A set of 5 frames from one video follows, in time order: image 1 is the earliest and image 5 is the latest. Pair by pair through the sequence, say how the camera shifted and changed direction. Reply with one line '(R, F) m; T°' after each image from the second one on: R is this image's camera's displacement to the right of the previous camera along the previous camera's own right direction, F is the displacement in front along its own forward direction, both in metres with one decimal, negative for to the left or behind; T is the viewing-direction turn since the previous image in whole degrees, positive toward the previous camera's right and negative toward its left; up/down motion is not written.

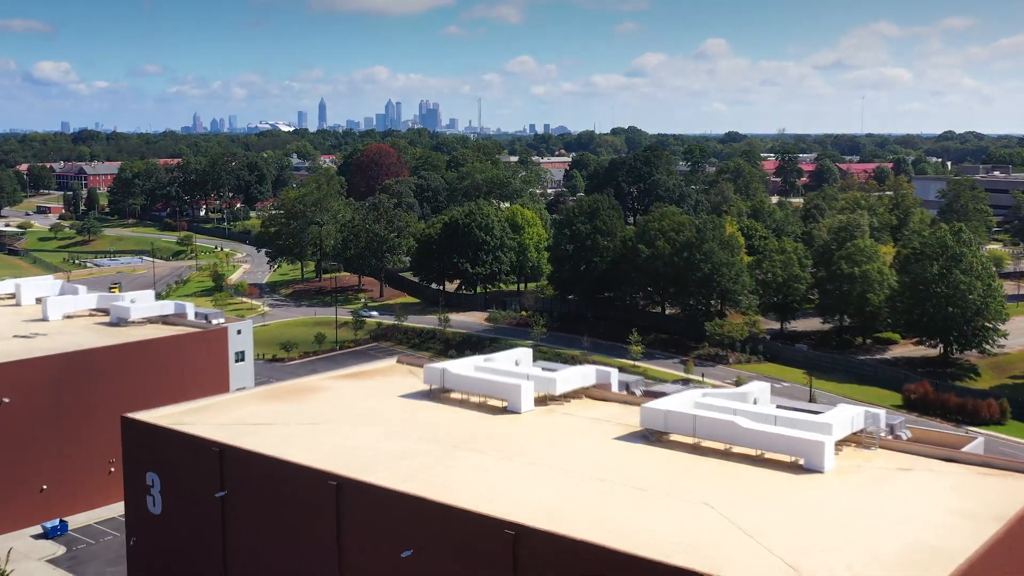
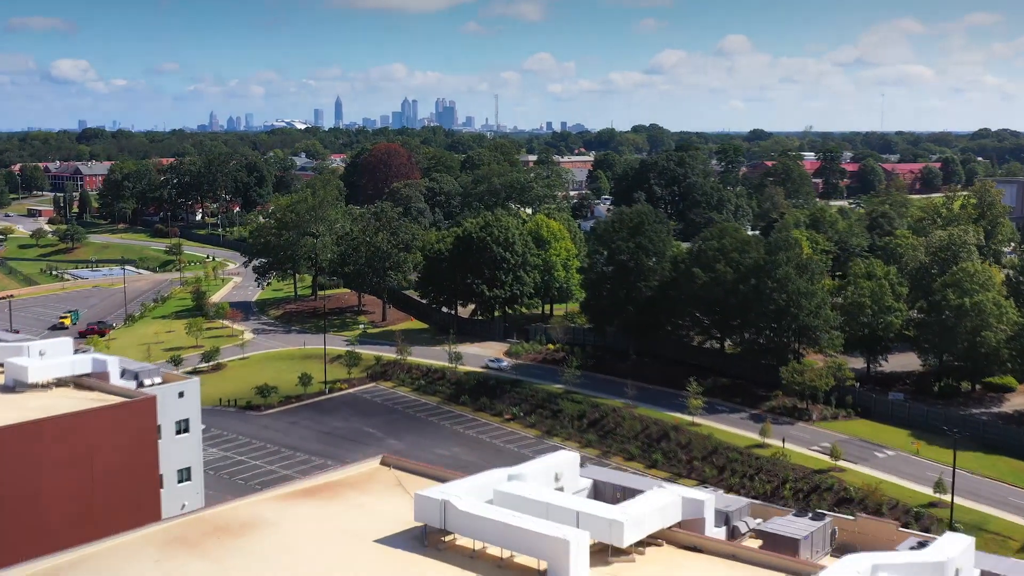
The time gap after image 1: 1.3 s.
(-0.4, +10.1) m; -1°
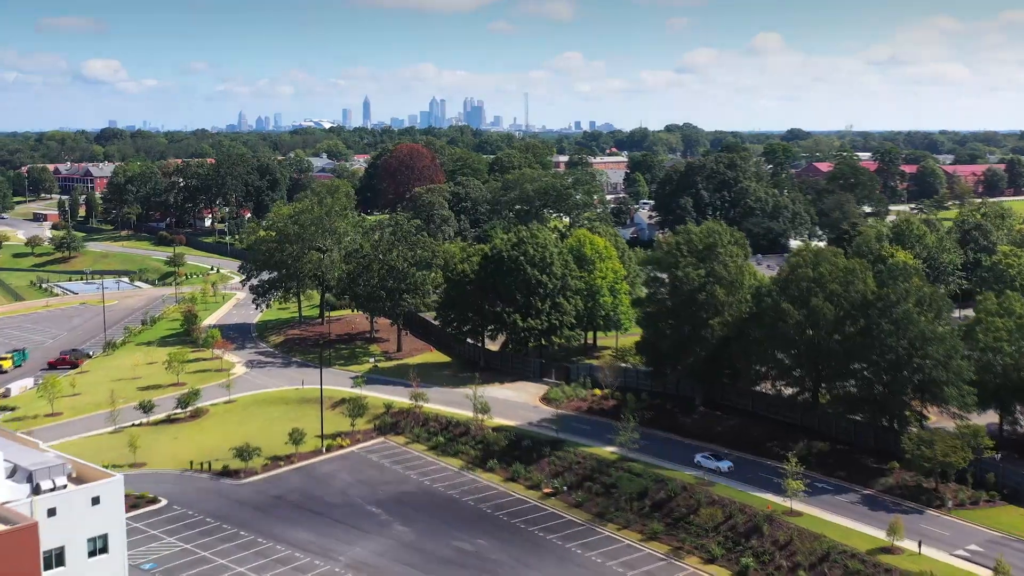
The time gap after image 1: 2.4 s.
(-0.4, +9.1) m; -1°
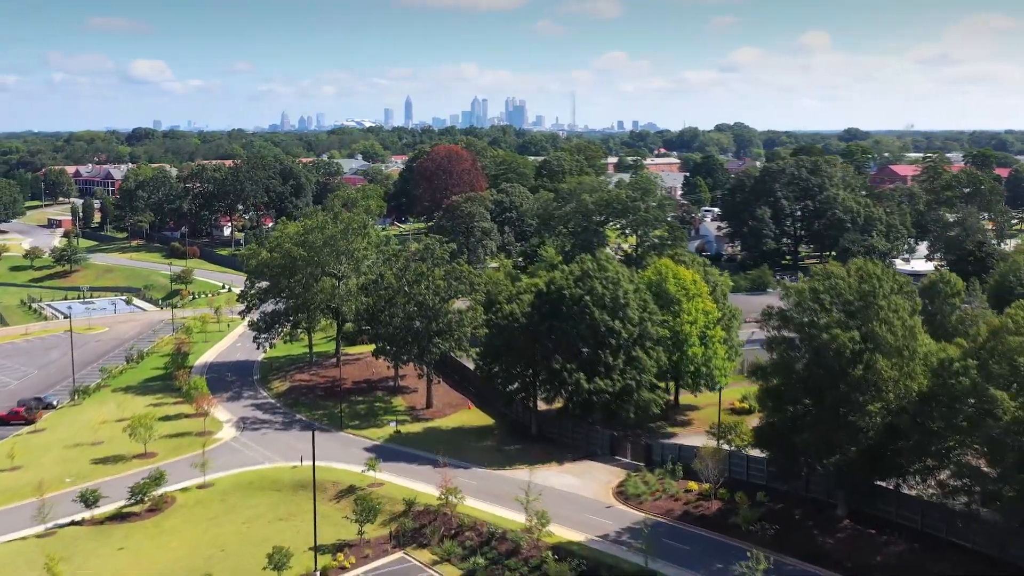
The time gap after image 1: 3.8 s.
(-0.7, +11.1) m; -2°
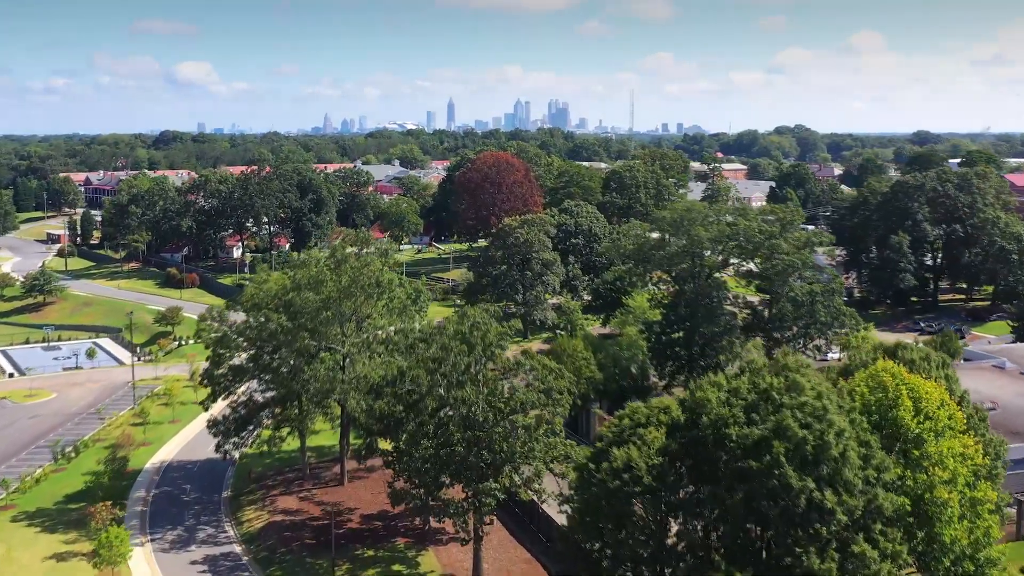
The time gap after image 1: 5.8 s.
(-1.4, +16.2) m; -2°
